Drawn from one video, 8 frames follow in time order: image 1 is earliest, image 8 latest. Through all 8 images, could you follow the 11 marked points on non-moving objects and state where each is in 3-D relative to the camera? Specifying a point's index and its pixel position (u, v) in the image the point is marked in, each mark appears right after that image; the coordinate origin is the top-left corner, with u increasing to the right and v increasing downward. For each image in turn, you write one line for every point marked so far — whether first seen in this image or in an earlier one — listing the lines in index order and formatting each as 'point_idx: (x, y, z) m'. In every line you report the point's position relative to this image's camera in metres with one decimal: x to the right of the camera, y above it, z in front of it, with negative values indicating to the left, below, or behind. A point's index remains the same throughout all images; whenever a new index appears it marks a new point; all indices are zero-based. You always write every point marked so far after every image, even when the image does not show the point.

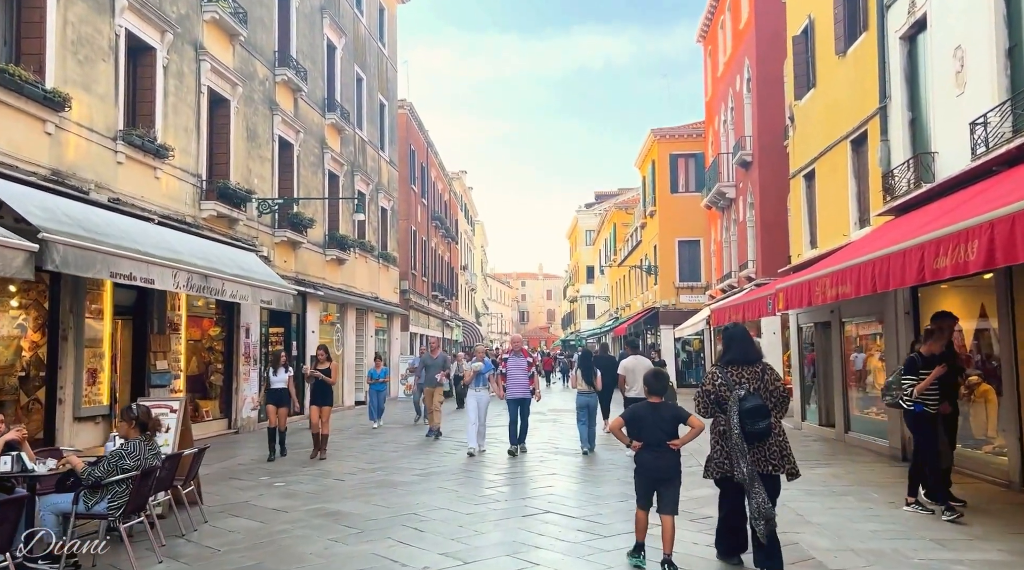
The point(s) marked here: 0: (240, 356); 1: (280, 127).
0: (-5.1, -1.3, +15.9) m
1: (-5.0, +3.4, +17.9) m
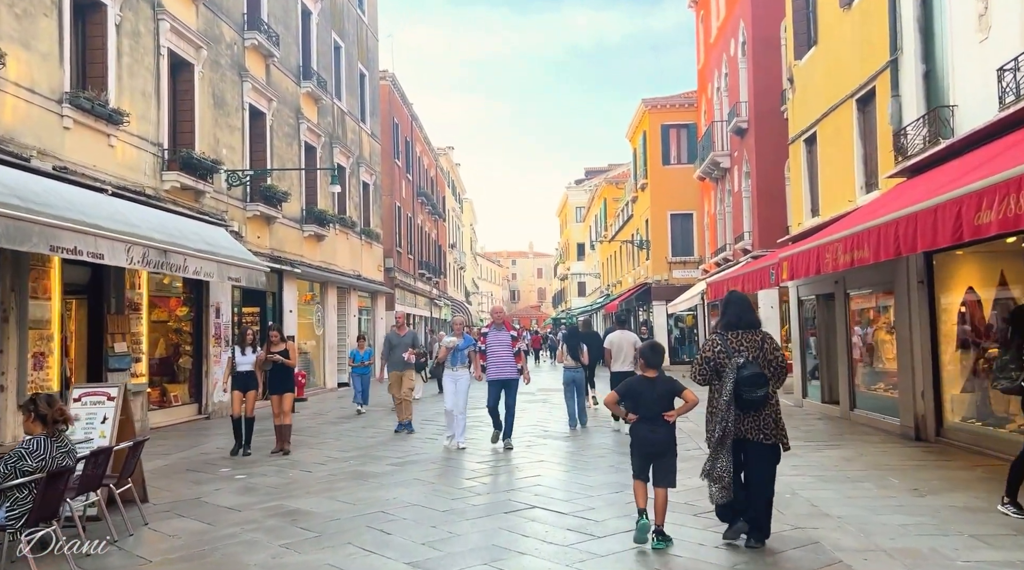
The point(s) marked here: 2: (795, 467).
0: (-5.4, -0.9, +15.0) m
1: (-5.3, +3.8, +16.9) m
2: (+2.8, -1.8, +8.3) m
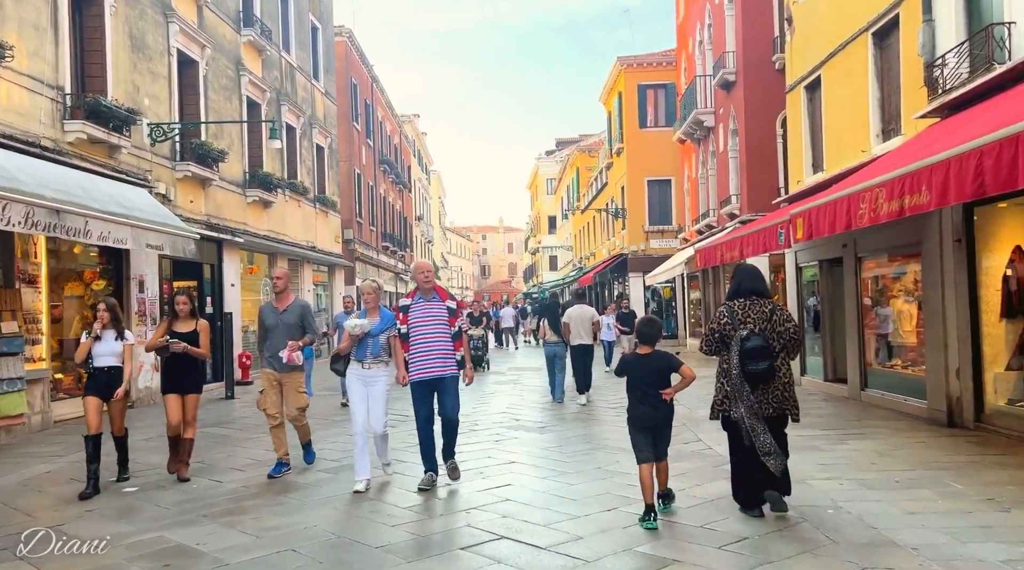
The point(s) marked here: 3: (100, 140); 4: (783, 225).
0: (-5.9, -0.4, +13.1) m
1: (-5.9, +4.4, +14.9) m
2: (+2.5, -1.4, +6.7) m
3: (-5.9, +2.1, +12.0) m
4: (+3.0, +0.7, +9.4) m
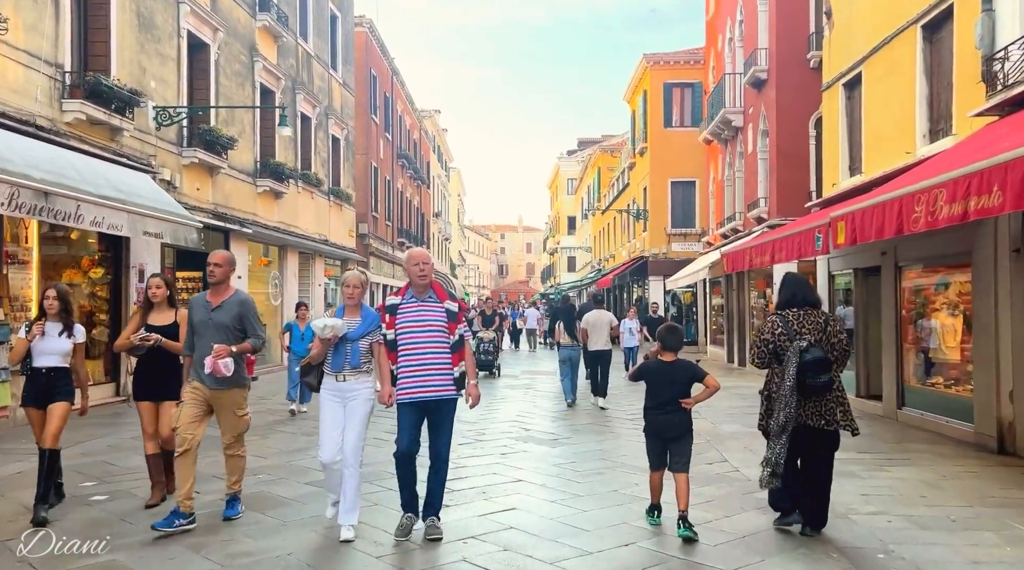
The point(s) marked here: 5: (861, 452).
0: (-5.7, -0.3, +12.6) m
1: (-5.5, +4.5, +14.4) m
2: (+2.5, -1.5, +6.0) m
3: (-5.6, +2.2, +11.4) m
4: (+3.2, +0.6, +8.7) m
5: (+3.3, -1.6, +8.0) m
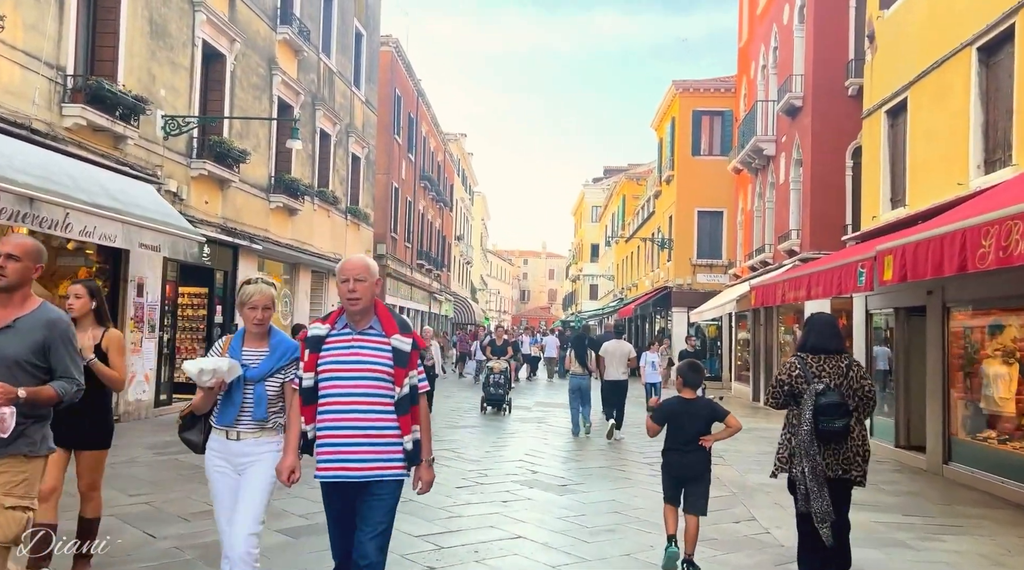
0: (-5.5, -0.5, +12.1) m
1: (-5.1, +4.3, +14.0) m
2: (+2.5, -1.8, +5.2) m
3: (-5.3, +2.1, +11.0) m
4: (+3.3, +0.2, +8.0) m
5: (+3.4, -1.9, +7.2) m
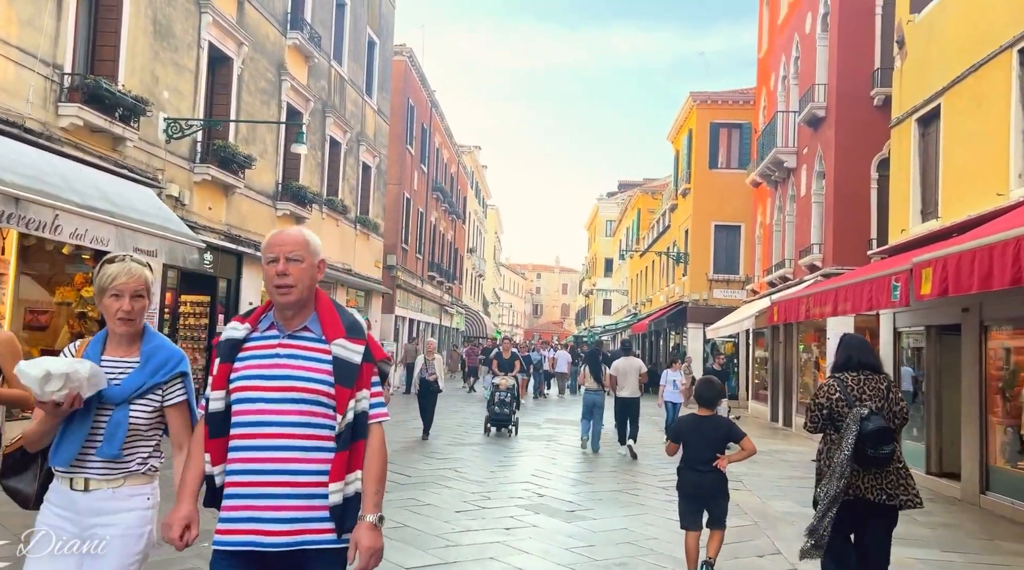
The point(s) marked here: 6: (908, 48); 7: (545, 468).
0: (-5.3, -0.6, +11.7) m
1: (-4.9, +4.1, +13.7) m
2: (+2.5, -1.9, +4.7) m
3: (-5.2, +2.0, +10.6) m
4: (+3.4, +0.1, +7.4) m
5: (+3.4, -2.1, +6.6) m
6: (+5.3, +3.2, +11.2) m
7: (+0.4, -2.1, +9.7) m
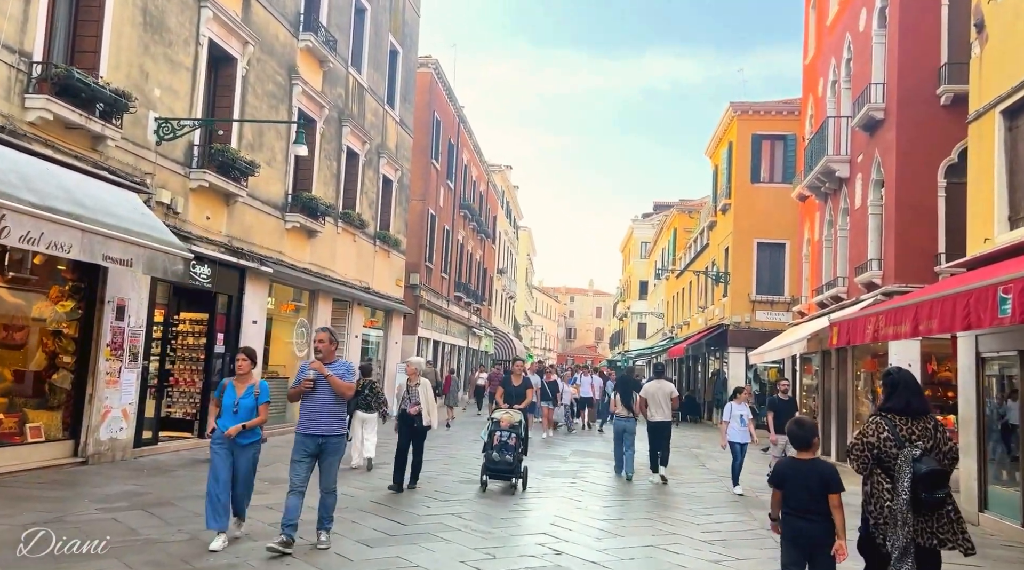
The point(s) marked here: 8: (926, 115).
0: (-5.1, -0.8, +10.5) m
1: (-4.5, +3.9, +12.7) m
2: (+2.5, -1.9, +3.2) m
3: (-5.0, +1.8, +9.6) m
4: (+3.5, 0.0, +6.0) m
5: (+3.4, -2.1, +5.1) m
6: (+5.5, +3.0, +9.8) m
7: (+0.6, -2.3, +8.4) m
8: (+6.5, +2.7, +13.2) m
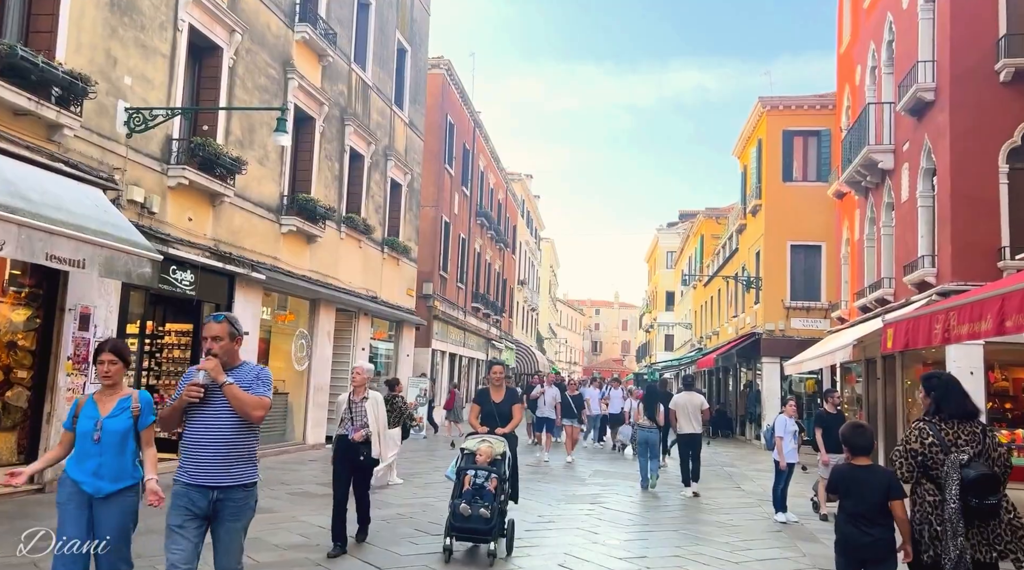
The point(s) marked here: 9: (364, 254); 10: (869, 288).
0: (-5.0, -0.8, +9.5) m
1: (-4.4, +3.8, +11.6) m
2: (+2.4, -1.7, +1.9) m
3: (-4.9, +1.8, +8.5) m
4: (+3.4, +0.1, +4.6) m
5: (+3.4, -2.0, +3.7) m
6: (+5.6, +3.0, +8.5) m
7: (+0.6, -2.2, +7.1) m
8: (+6.6, +2.7, +11.8) m
9: (-3.2, +0.7, +18.1) m
10: (+6.7, -0.1, +15.7) m
